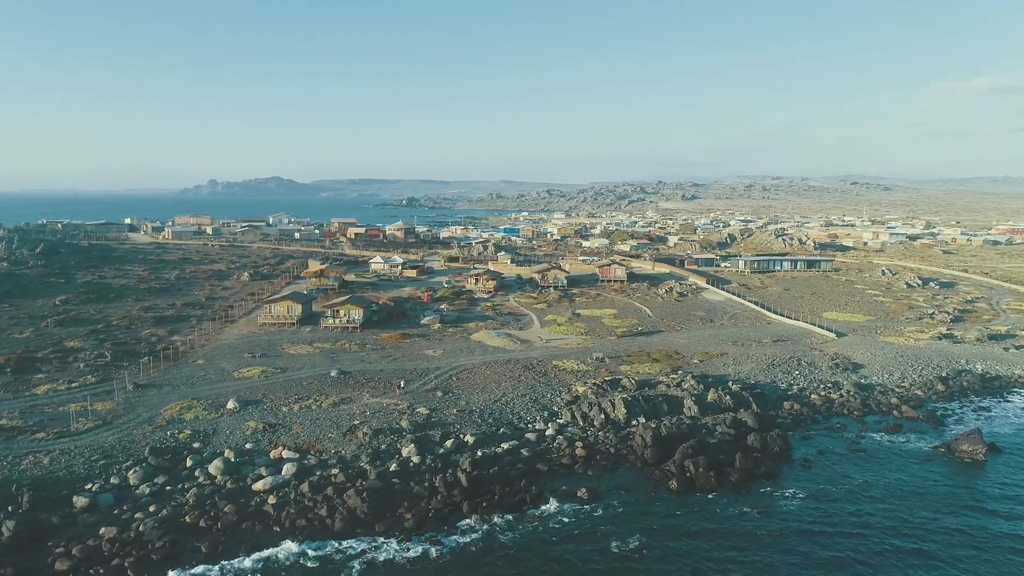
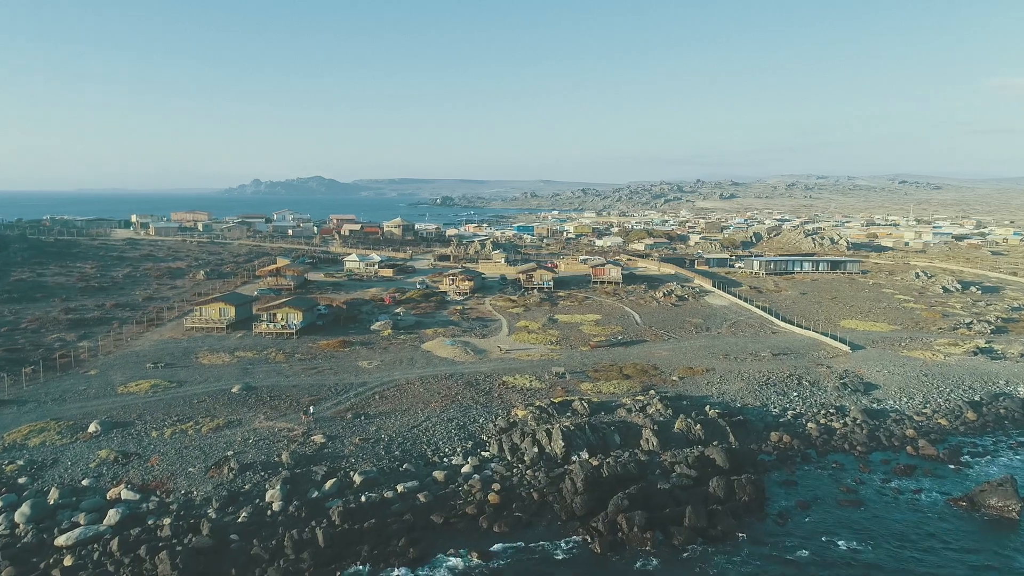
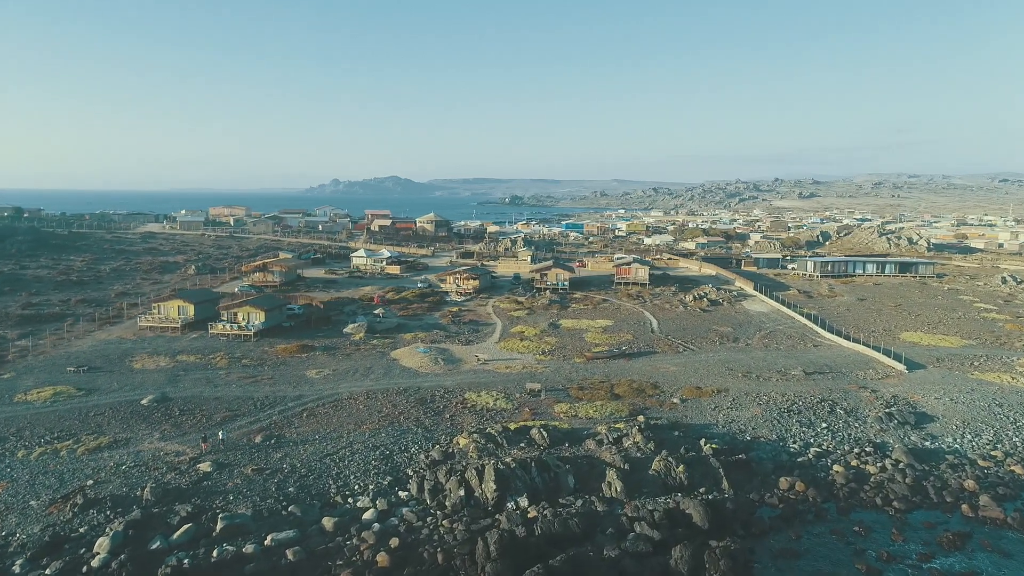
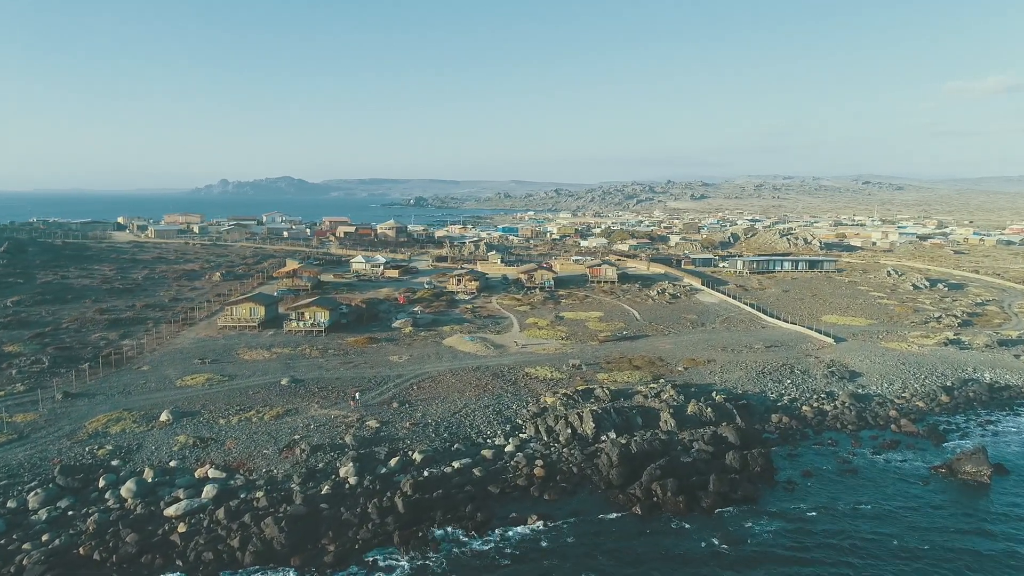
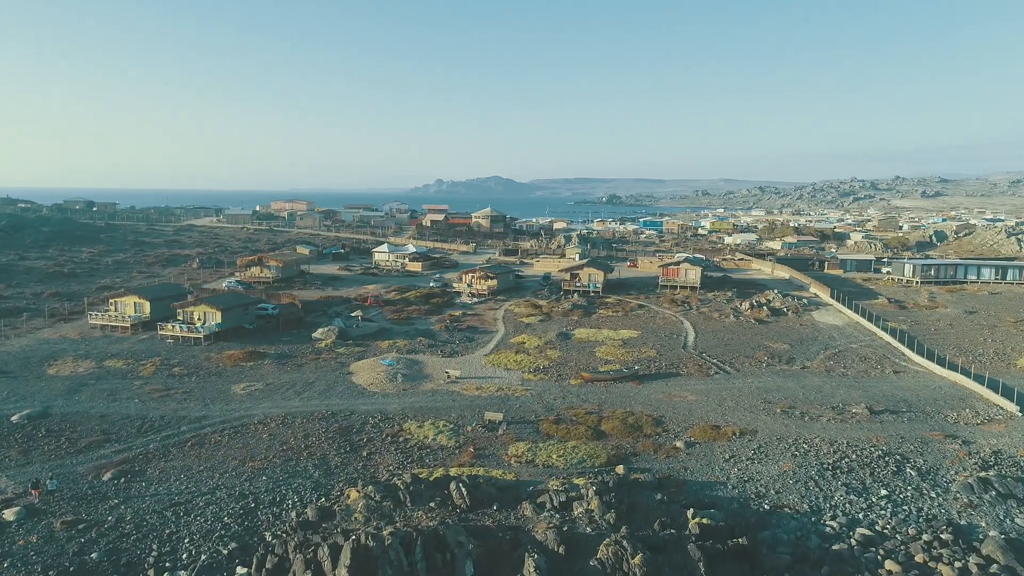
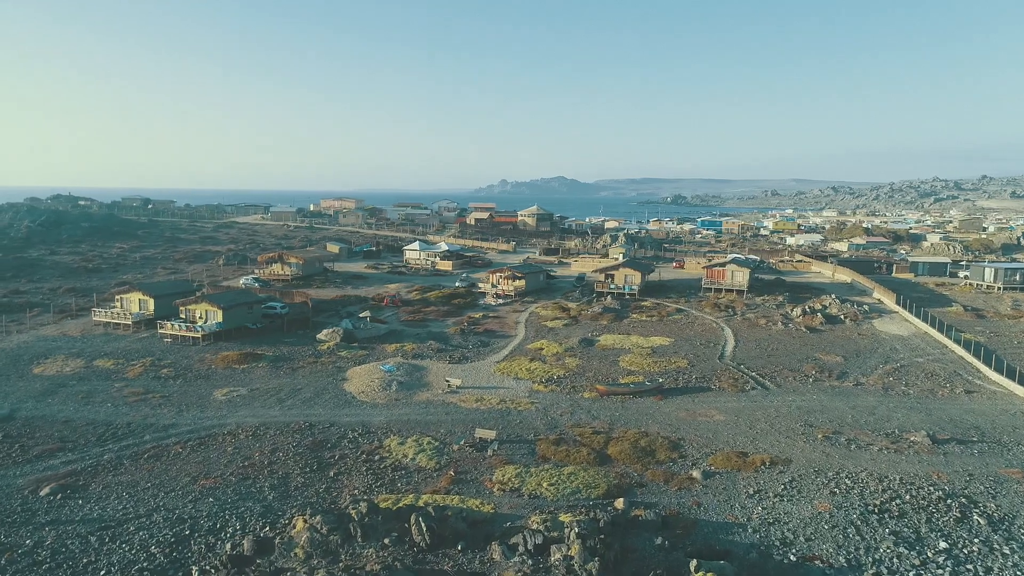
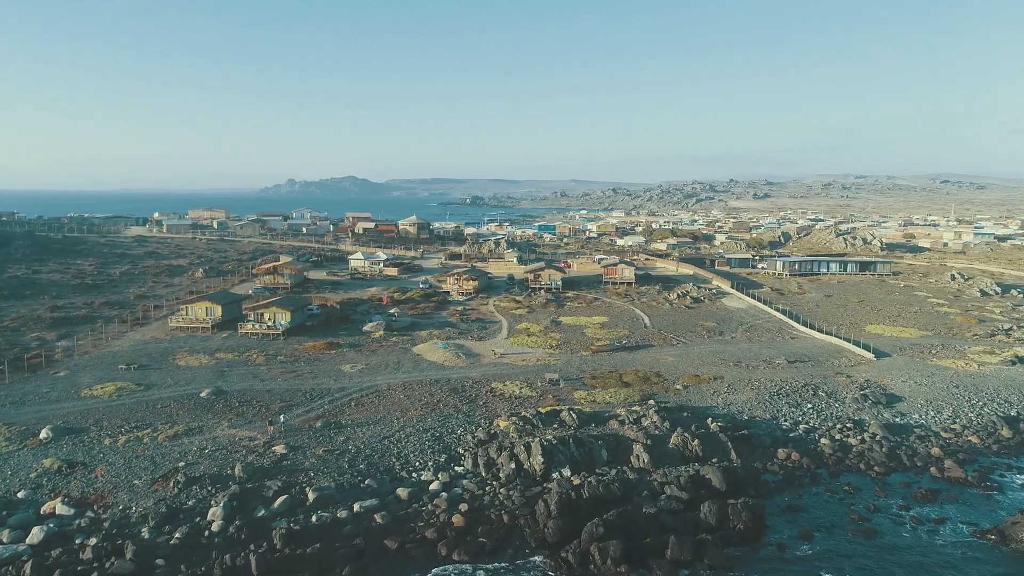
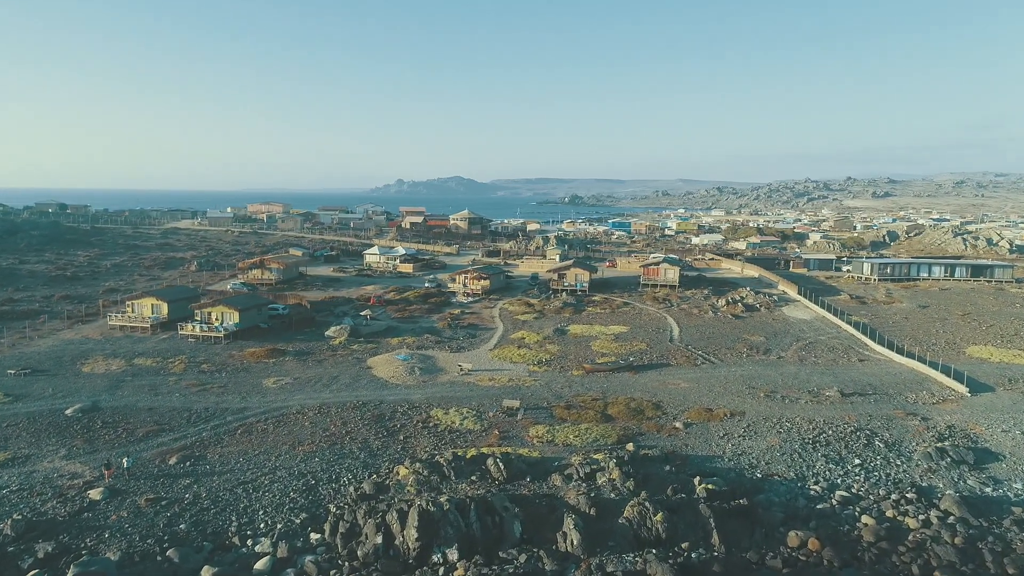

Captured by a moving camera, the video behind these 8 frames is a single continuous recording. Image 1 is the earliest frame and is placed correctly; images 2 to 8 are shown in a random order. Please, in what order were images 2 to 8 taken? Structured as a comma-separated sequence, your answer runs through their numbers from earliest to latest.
4, 2, 7, 3, 8, 5, 6
